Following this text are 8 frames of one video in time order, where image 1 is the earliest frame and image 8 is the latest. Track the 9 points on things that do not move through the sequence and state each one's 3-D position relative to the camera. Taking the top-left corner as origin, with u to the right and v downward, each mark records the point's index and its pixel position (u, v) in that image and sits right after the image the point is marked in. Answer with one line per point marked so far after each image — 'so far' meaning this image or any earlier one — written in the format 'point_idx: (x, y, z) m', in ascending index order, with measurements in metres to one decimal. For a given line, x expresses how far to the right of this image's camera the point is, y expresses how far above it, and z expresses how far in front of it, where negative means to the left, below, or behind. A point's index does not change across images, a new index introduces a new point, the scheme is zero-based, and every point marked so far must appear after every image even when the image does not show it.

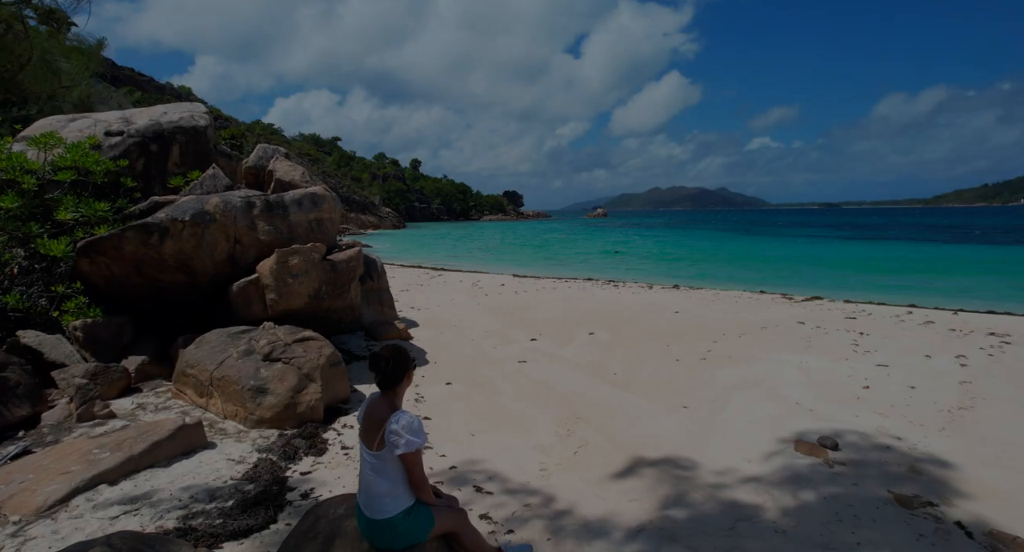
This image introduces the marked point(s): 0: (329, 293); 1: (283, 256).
0: (-2.6, -0.3, +7.4) m
1: (-3.1, +0.3, +7.0) m
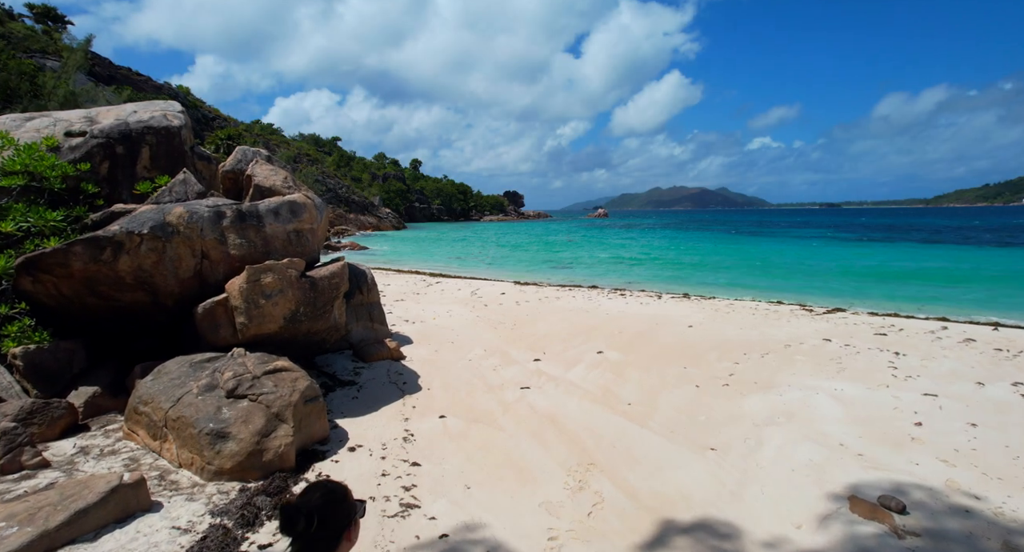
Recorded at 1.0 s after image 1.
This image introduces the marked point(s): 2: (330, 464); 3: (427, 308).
0: (-2.6, -0.5, +6.6) m
1: (-3.1, 0.0, +6.2) m
2: (-1.9, -1.9, +5.3) m
3: (-2.2, -0.8, +13.2) m
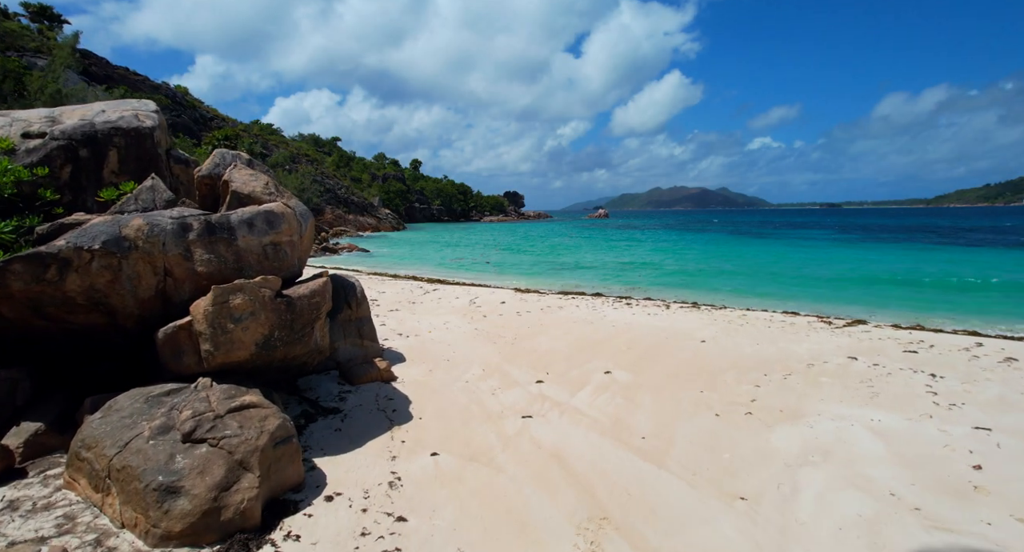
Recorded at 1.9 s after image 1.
0: (-2.6, -0.7, +5.9) m
1: (-3.1, -0.2, +5.4) m
2: (-1.9, -2.2, +4.6) m
3: (-2.2, -1.1, +12.5) m
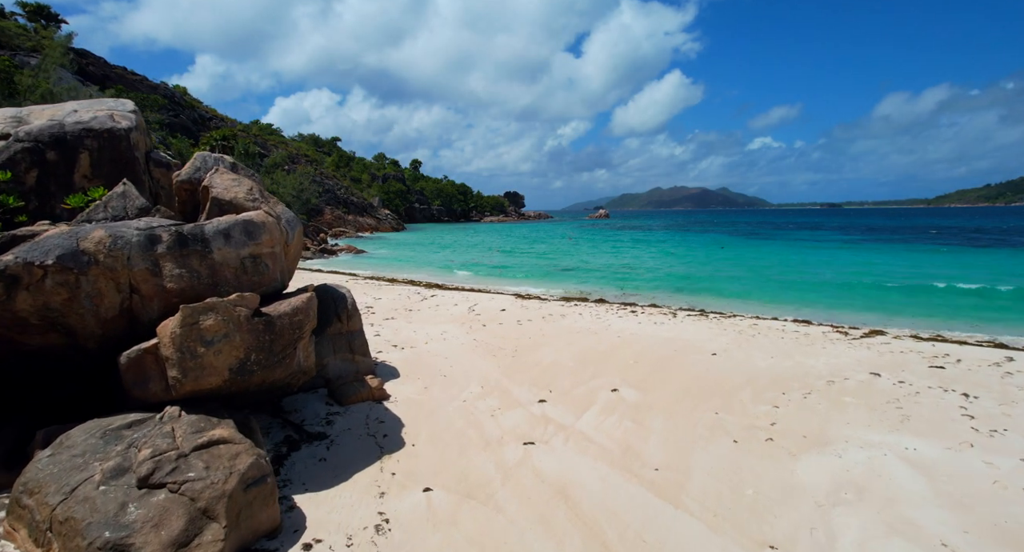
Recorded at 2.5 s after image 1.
0: (-2.6, -0.9, +5.3) m
1: (-3.1, -0.4, +4.9) m
2: (-1.8, -2.3, +4.0) m
3: (-2.2, -1.2, +12.0) m
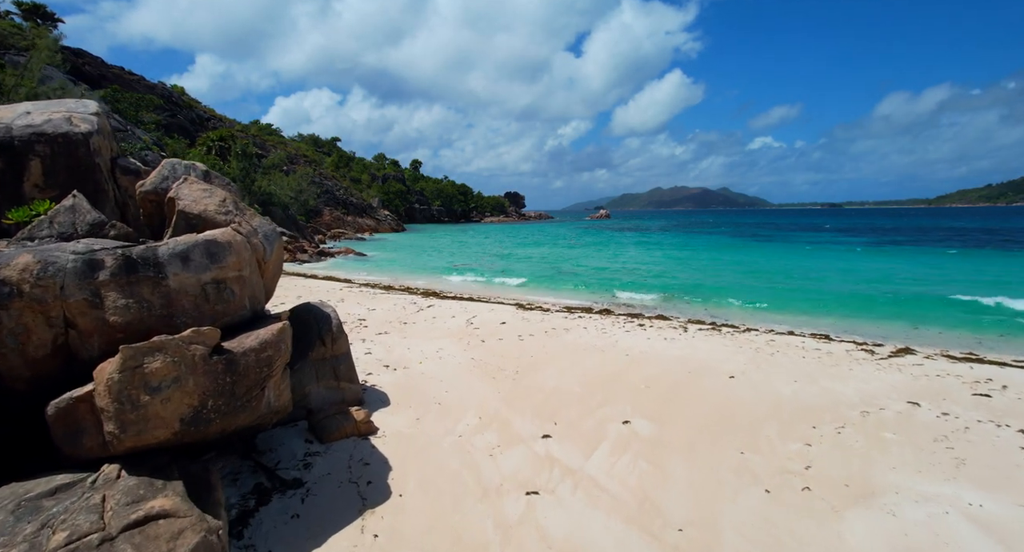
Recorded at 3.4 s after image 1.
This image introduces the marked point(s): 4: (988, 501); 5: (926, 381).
0: (-2.6, -1.2, +4.6) m
1: (-3.1, -0.7, +4.1) m
2: (-1.8, -2.6, +3.3) m
3: (-2.2, -1.5, +11.2) m
4: (+4.7, -2.2, +5.1) m
5: (+6.7, -1.7, +8.3) m
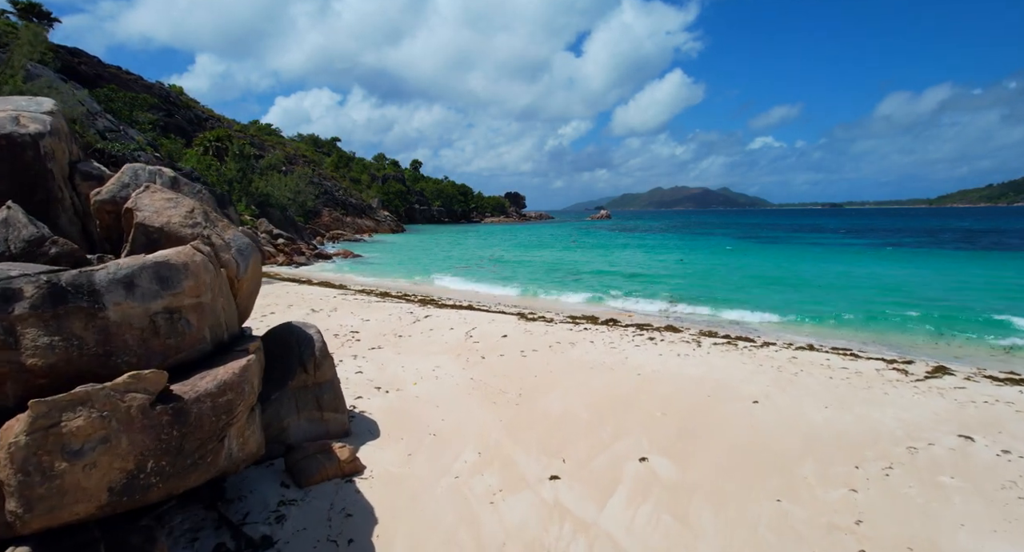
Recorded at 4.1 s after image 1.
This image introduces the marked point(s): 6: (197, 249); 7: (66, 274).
0: (-2.5, -1.4, +3.8) m
1: (-3.0, -0.9, +3.3) m
2: (-1.8, -2.9, +2.5) m
3: (-2.1, -1.7, +10.4) m
4: (+4.7, -2.5, +4.2) m
5: (+6.8, -1.9, +7.5) m
6: (-2.9, +0.3, +4.8) m
7: (-3.5, 0.0, +4.0) m
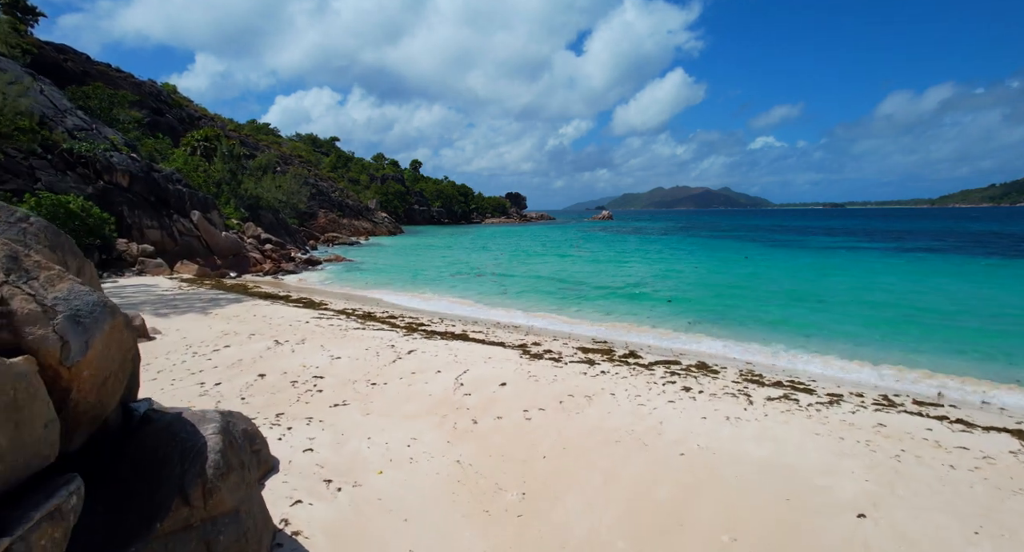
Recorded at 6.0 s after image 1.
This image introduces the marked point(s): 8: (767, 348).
0: (-2.5, -2.1, +1.3) m
1: (-3.0, -1.6, +0.8) m
2: (-1.8, -3.5, -0.1) m
3: (-2.1, -2.4, +7.9) m
4: (+4.7, -3.1, +1.7) m
5: (+6.8, -2.6, +5.0) m
6: (-2.9, -0.4, +2.2) m
7: (-3.5, -0.6, +1.5) m
8: (+7.4, -1.8, +14.8) m
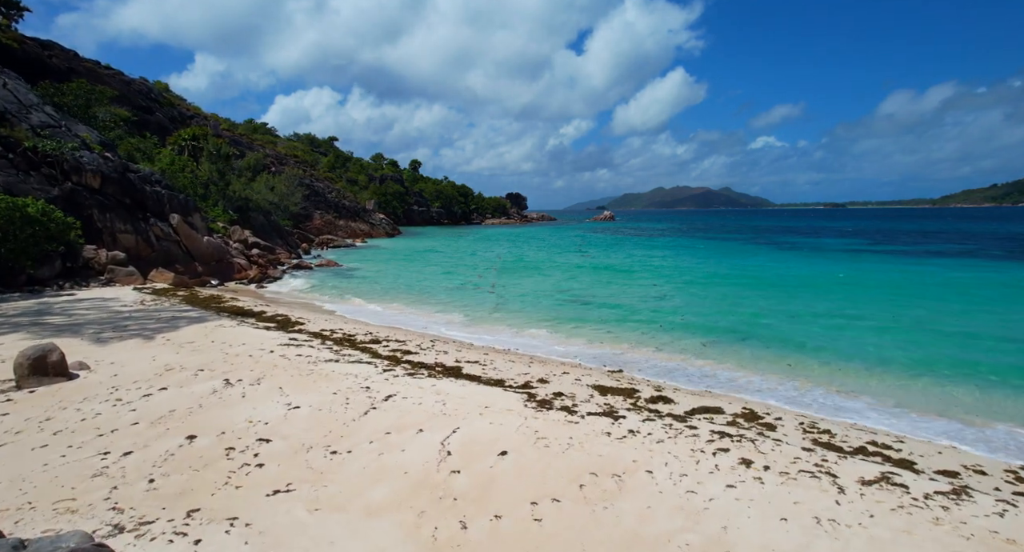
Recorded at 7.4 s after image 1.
0: (-2.5, -2.6, -1.2) m
1: (-3.0, -2.1, -1.6) m
2: (-1.8, -4.0, -2.5) m
3: (-2.1, -2.9, +5.4) m
4: (+4.7, -3.7, -0.8) m
5: (+6.8, -3.1, +2.5) m
6: (-2.9, -0.9, -0.2) m
7: (-3.4, -1.2, -1.0) m
8: (+7.5, -2.3, +12.4) m
